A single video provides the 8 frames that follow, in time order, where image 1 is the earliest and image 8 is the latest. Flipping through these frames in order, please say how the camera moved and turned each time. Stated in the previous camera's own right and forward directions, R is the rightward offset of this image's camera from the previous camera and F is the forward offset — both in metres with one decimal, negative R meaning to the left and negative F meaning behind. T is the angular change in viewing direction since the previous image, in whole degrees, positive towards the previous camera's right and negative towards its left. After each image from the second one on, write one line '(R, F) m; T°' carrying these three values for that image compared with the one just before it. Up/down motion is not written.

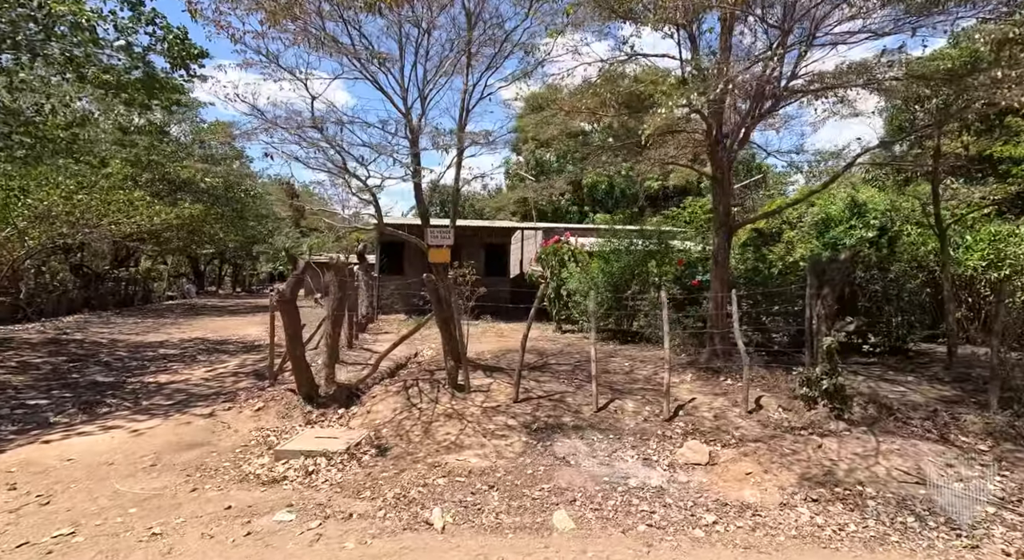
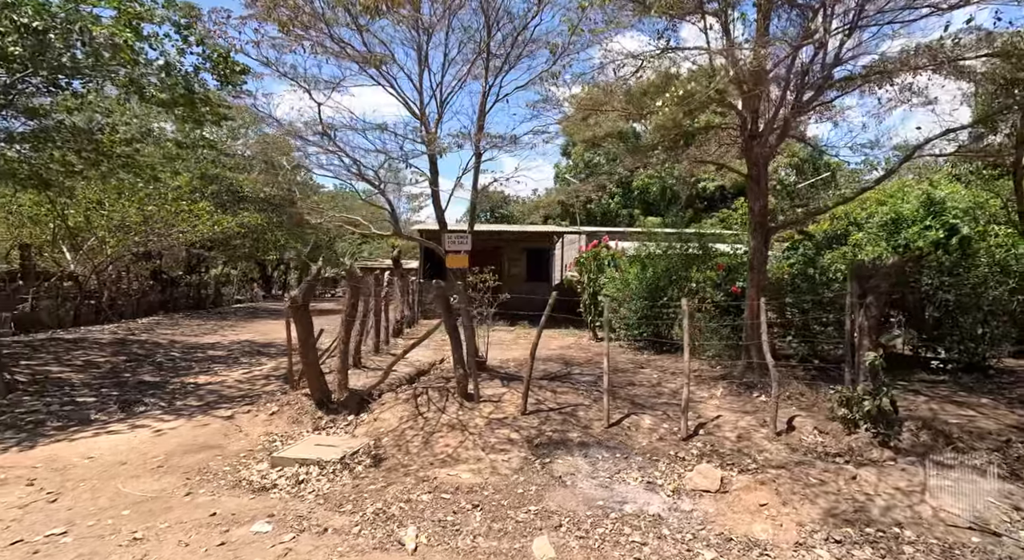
(+0.5, +0.2) m; -7°
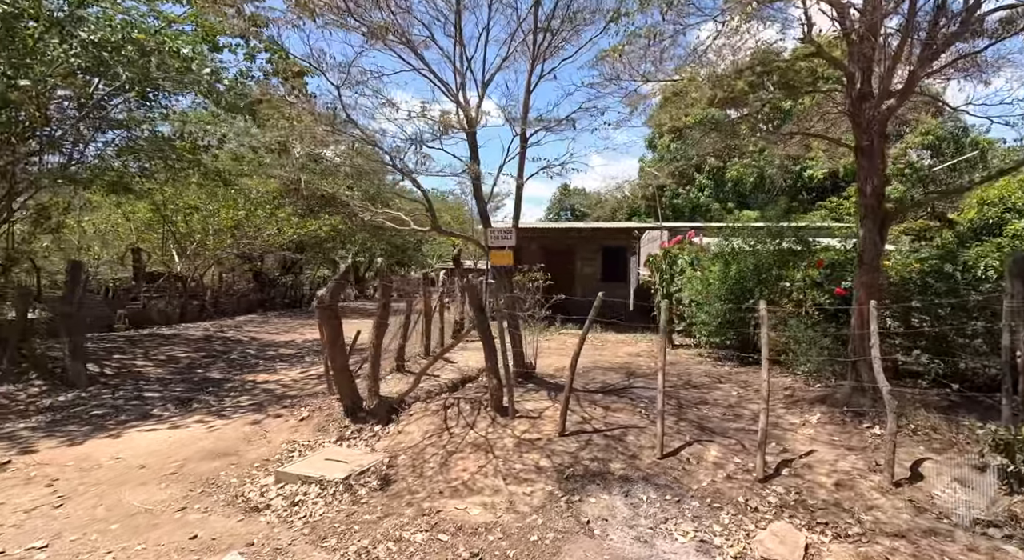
(+0.4, +0.7) m; -10°
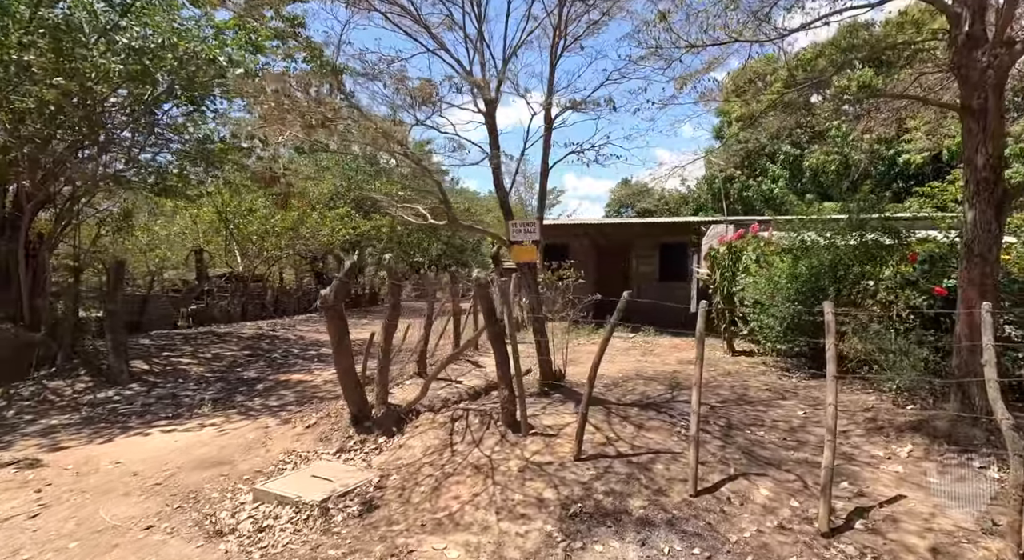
(+0.4, +0.6) m; -8°
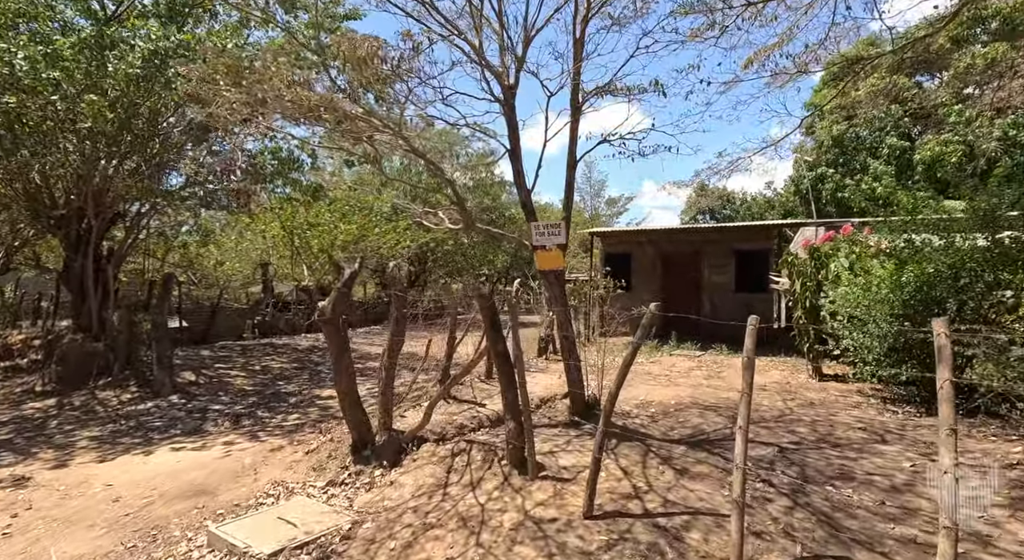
(+0.5, +0.7) m; -9°
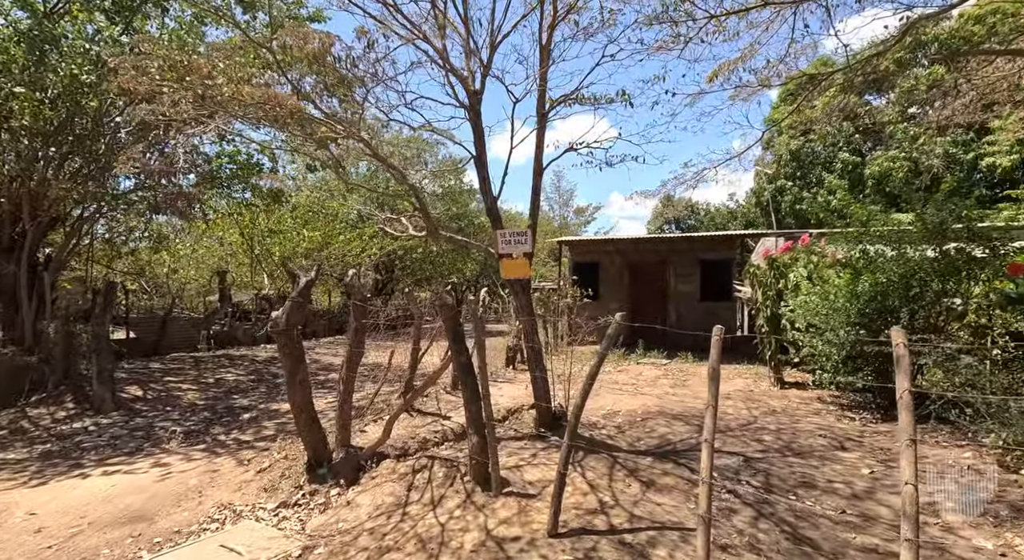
(0.0, +0.1) m; +4°
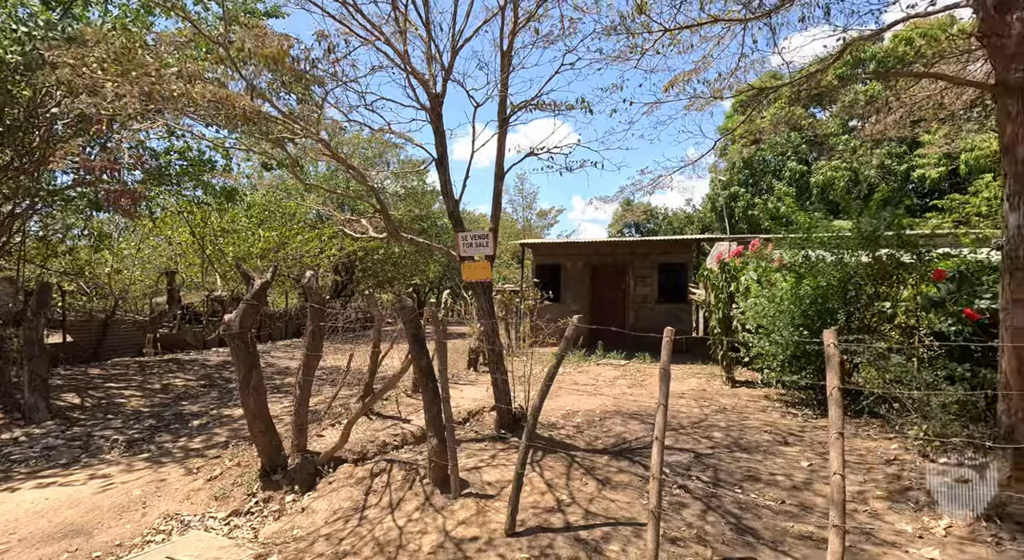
(0.0, 0.0) m; +4°
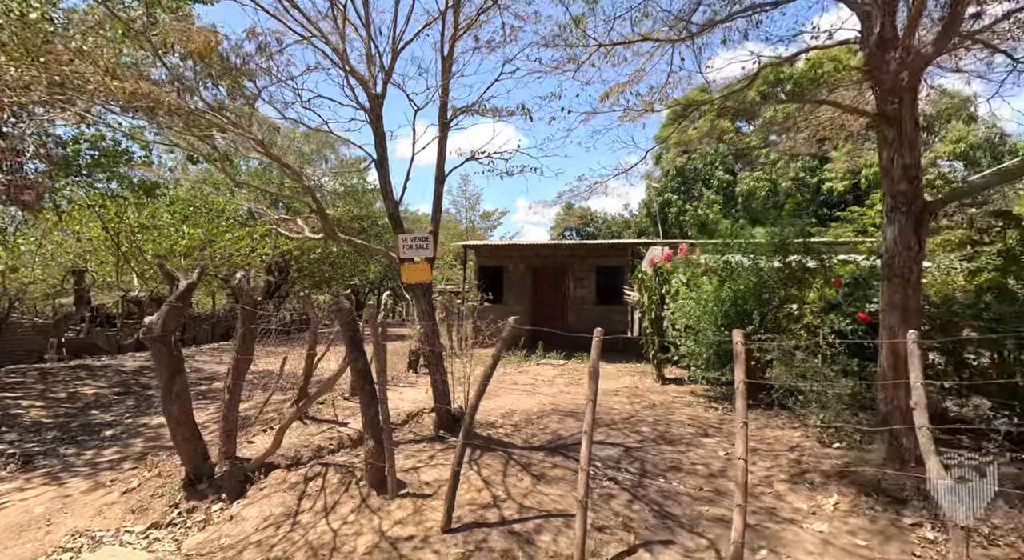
(0.0, -0.1) m; +7°
